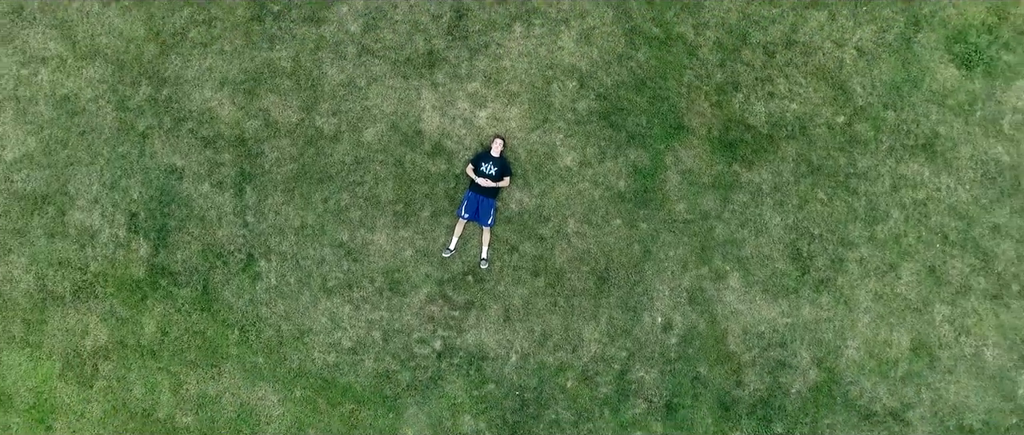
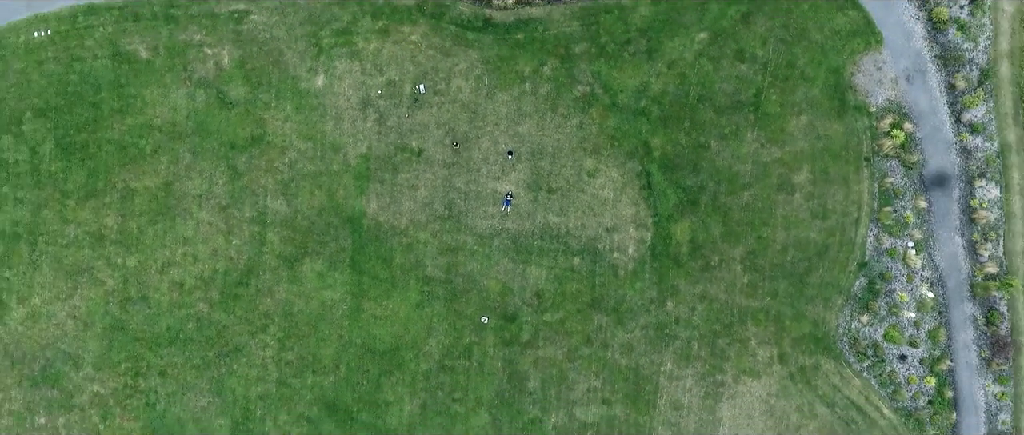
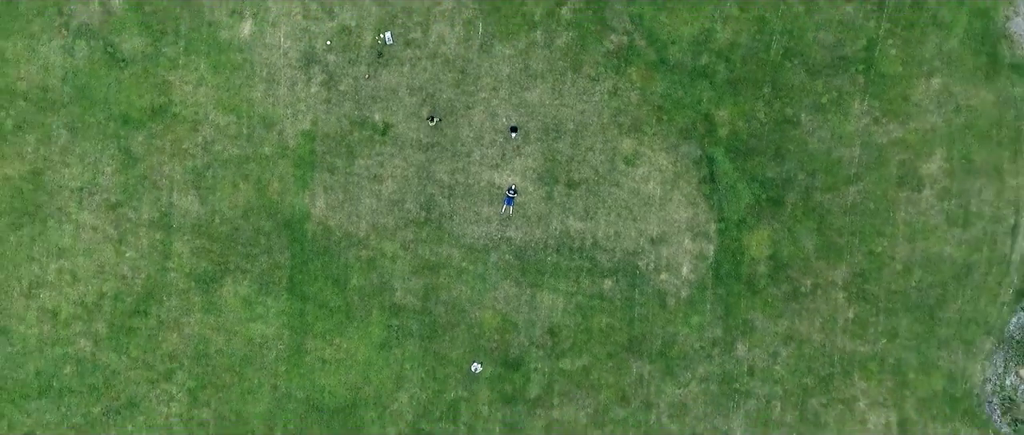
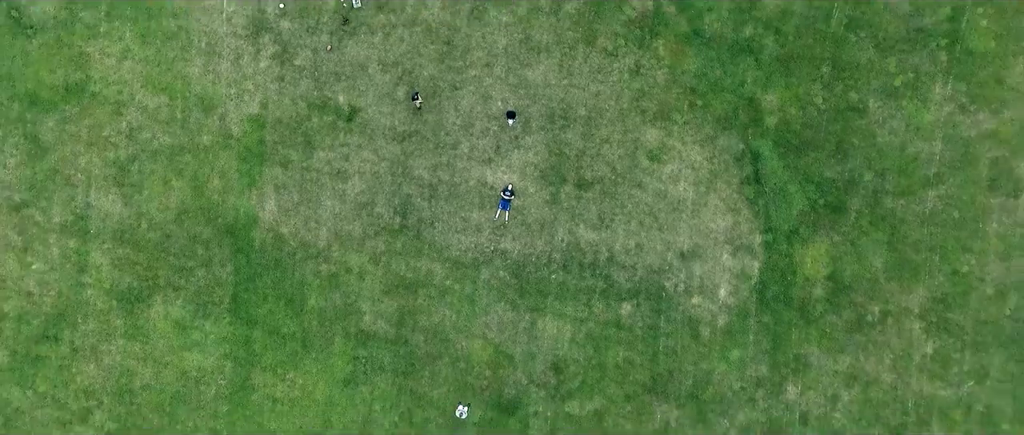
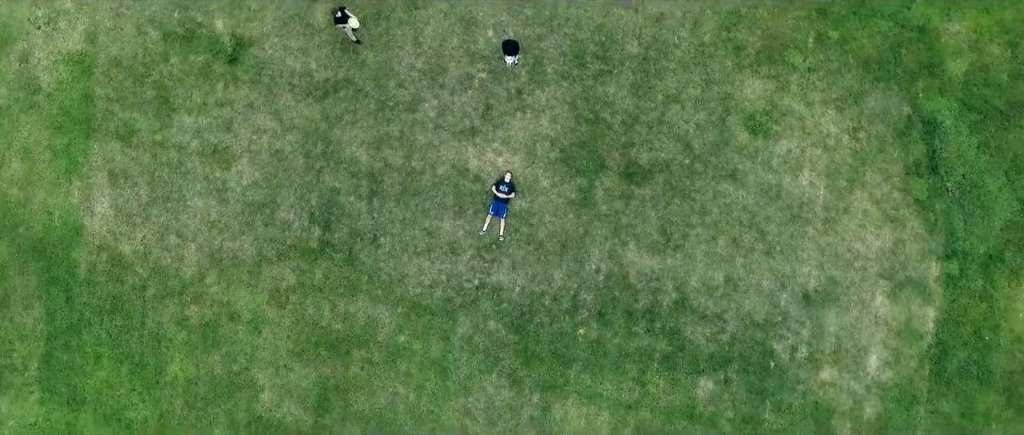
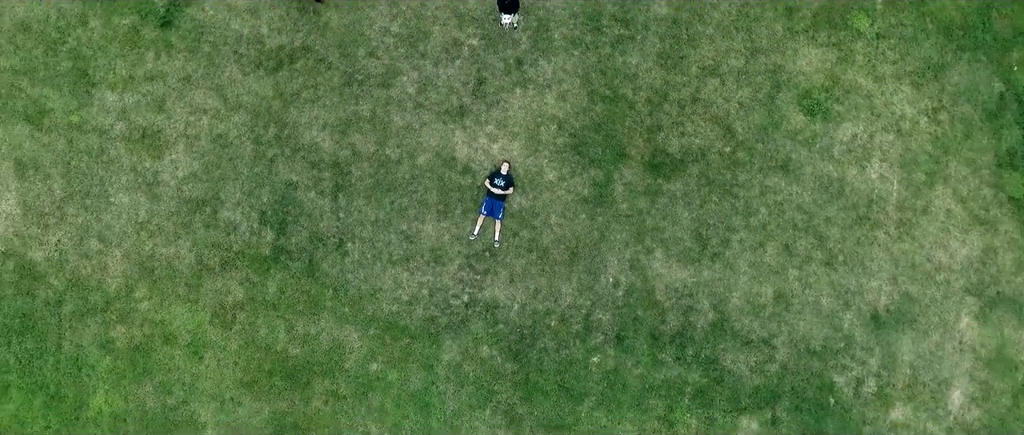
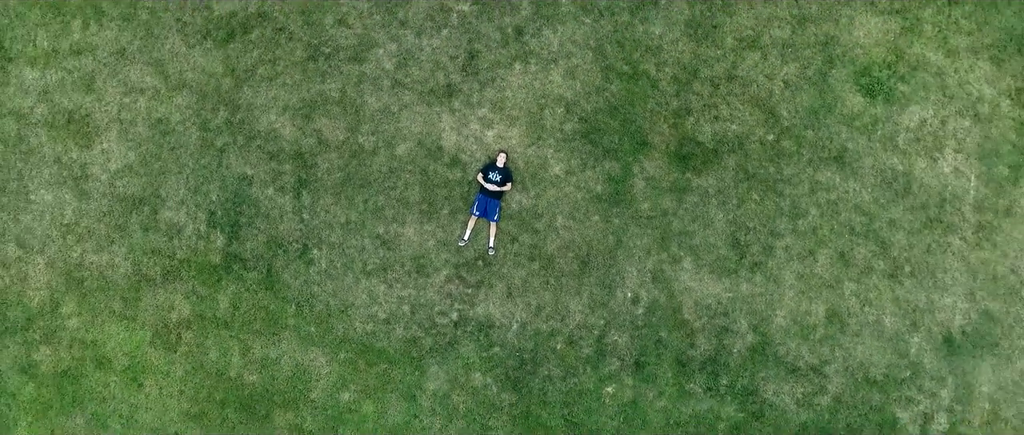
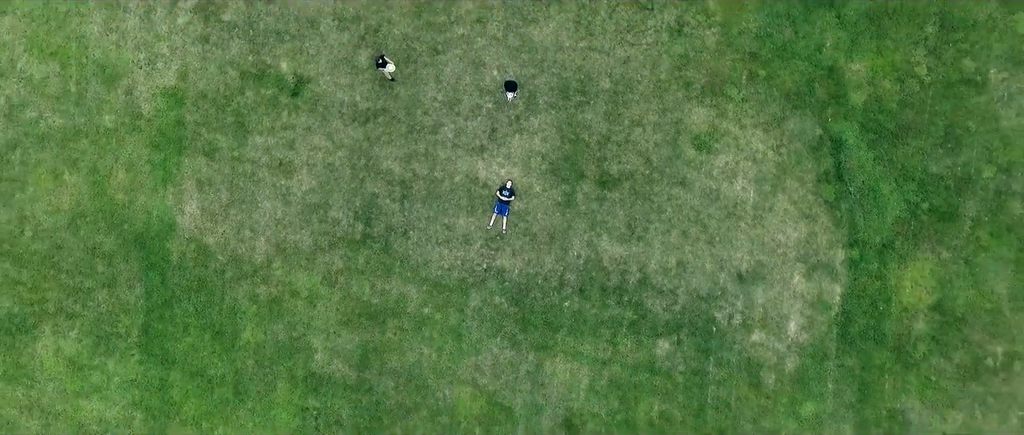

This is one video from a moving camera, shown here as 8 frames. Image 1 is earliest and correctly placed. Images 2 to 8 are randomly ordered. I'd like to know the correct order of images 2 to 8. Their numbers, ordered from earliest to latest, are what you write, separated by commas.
7, 6, 5, 8, 4, 3, 2
